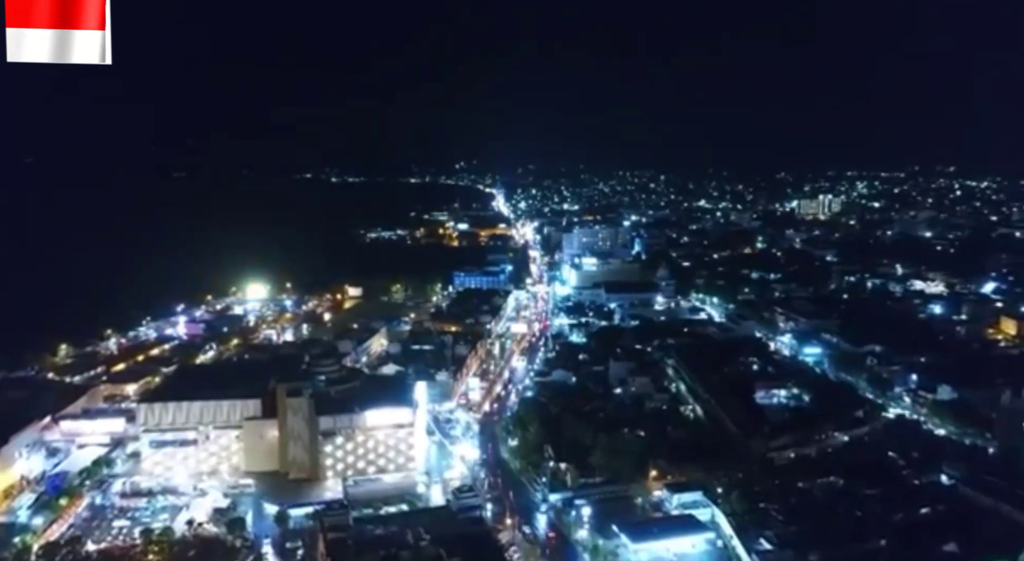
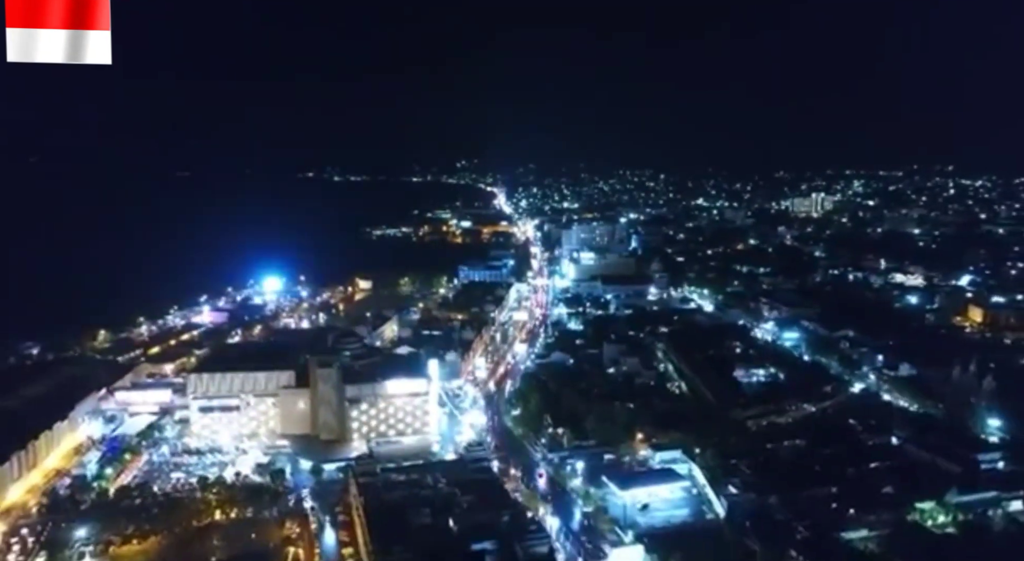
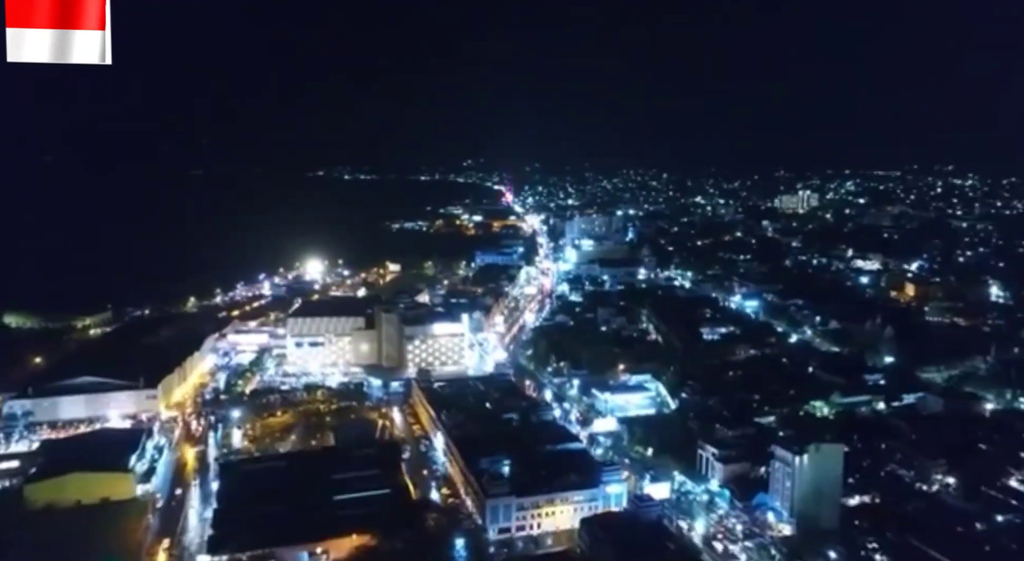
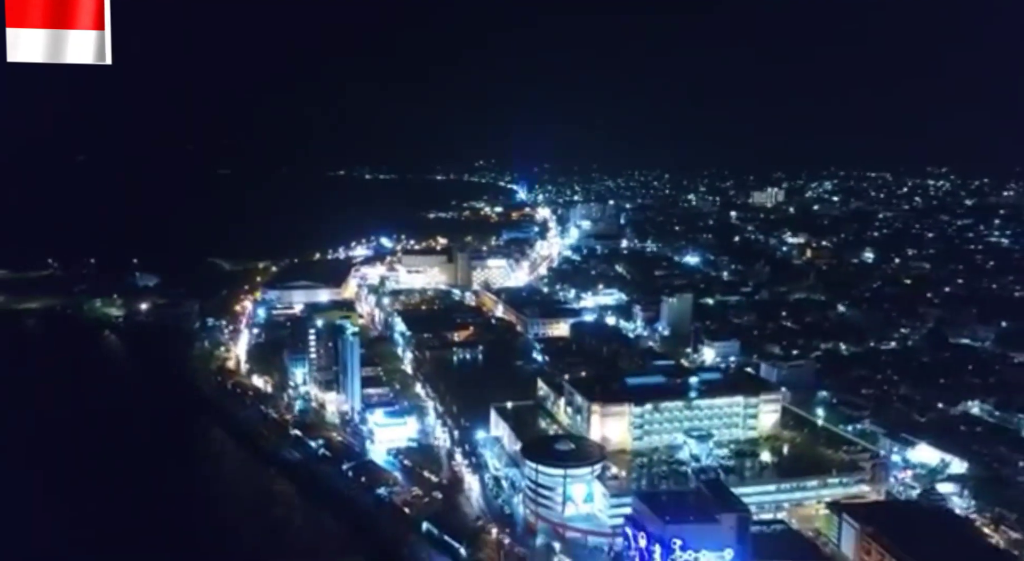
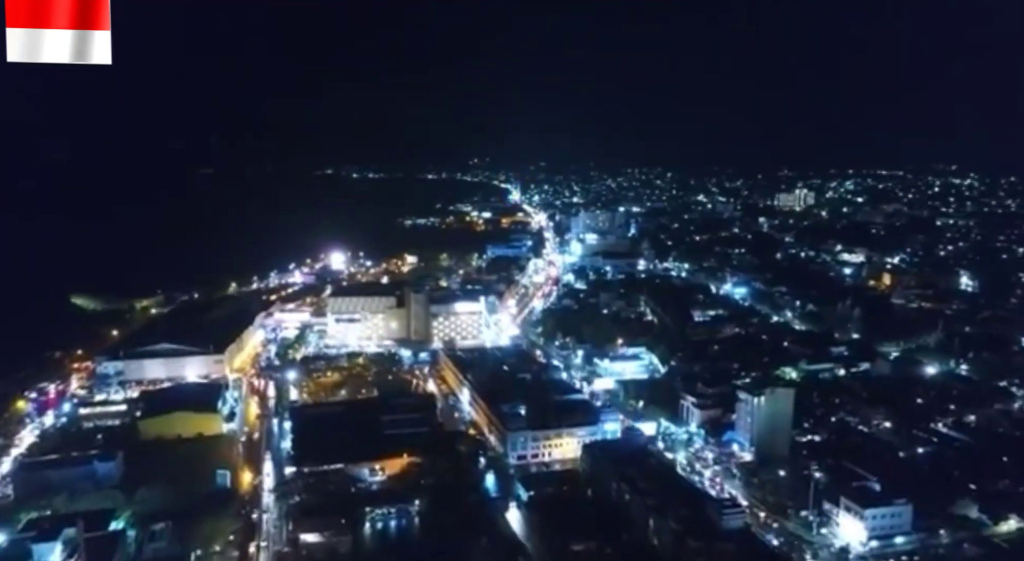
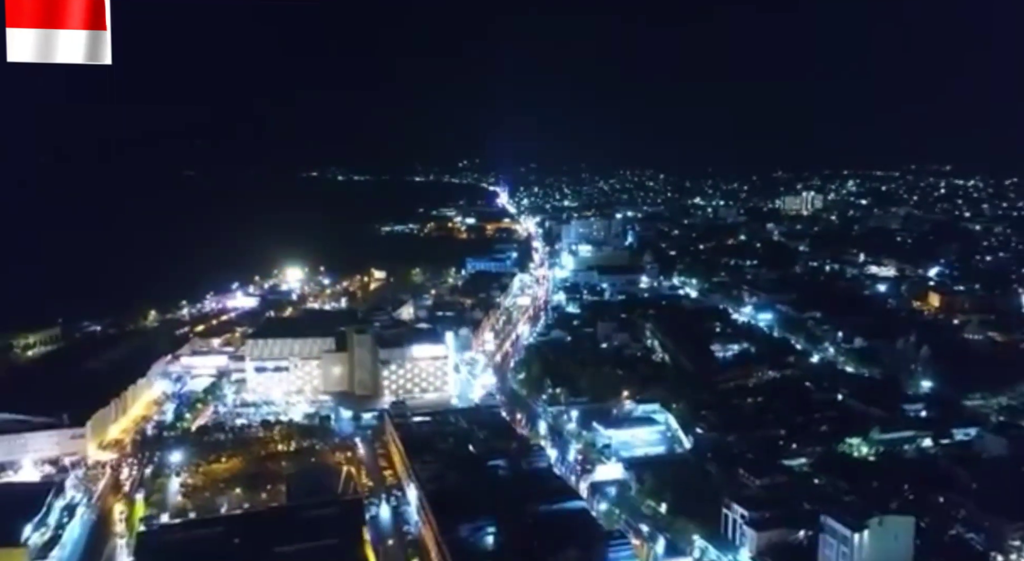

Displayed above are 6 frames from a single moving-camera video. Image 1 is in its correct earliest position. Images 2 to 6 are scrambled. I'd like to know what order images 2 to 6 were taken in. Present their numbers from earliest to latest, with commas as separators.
2, 6, 3, 5, 4
